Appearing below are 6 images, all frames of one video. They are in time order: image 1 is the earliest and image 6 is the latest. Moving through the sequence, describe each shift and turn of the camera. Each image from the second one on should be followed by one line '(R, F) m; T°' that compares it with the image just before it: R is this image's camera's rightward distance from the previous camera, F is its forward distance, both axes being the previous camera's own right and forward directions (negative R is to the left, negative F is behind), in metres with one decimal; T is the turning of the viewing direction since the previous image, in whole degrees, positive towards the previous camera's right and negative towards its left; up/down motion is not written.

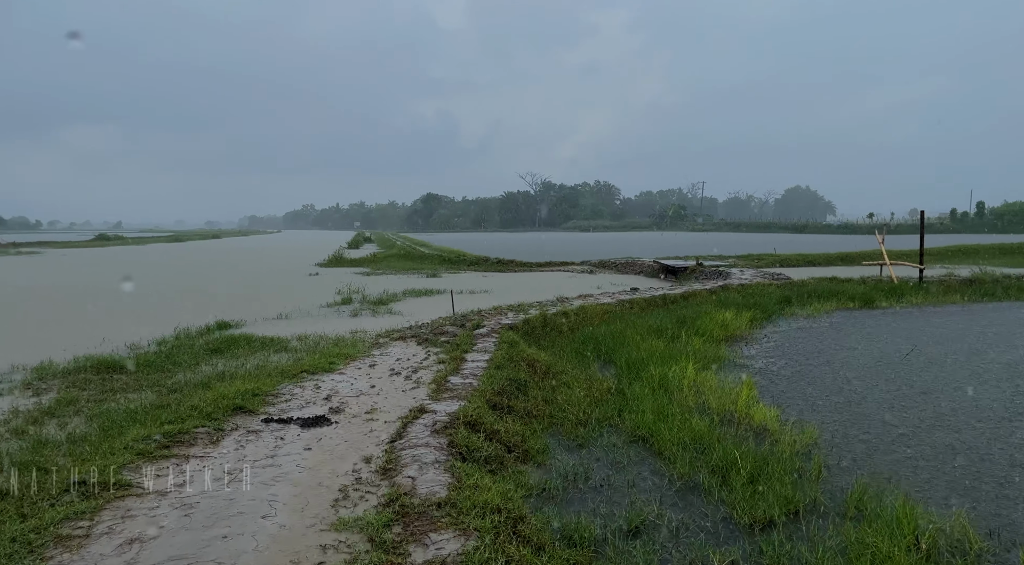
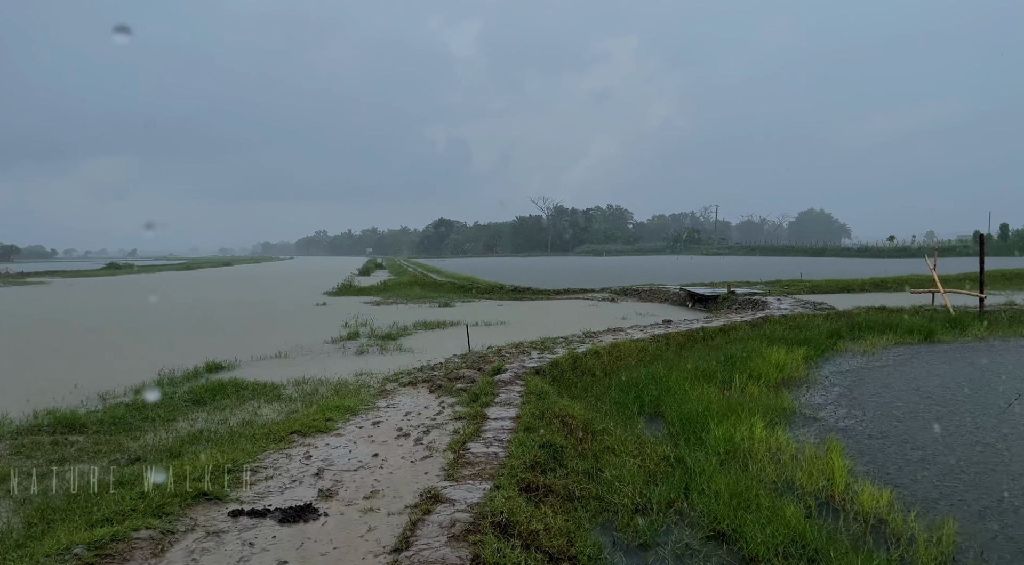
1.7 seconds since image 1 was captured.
(-0.2, +1.2) m; -1°
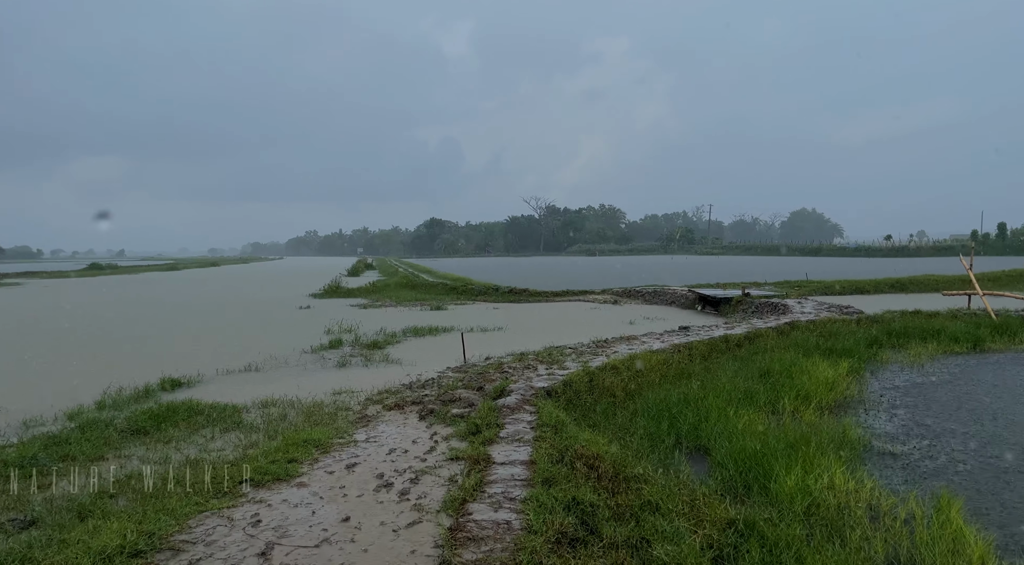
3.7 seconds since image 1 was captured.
(-0.2, +1.4) m; +1°
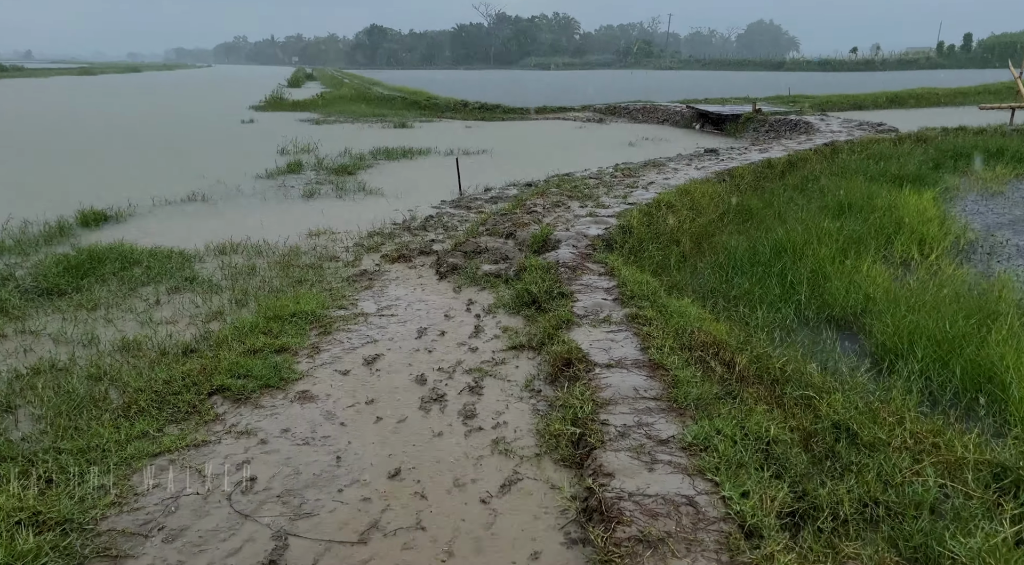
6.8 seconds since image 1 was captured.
(-0.8, +1.9) m; +5°
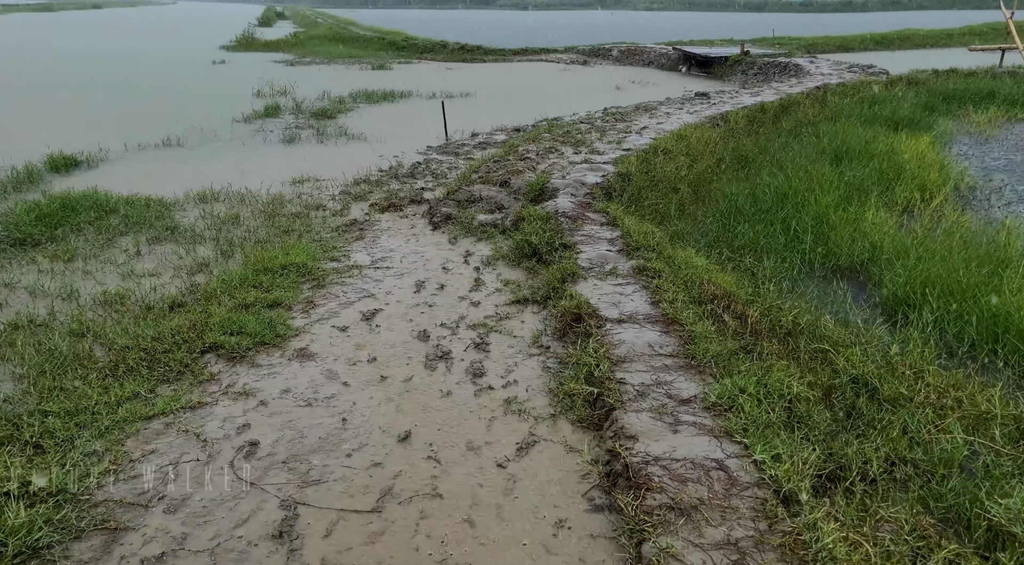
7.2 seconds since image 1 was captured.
(-0.1, +0.2) m; +2°
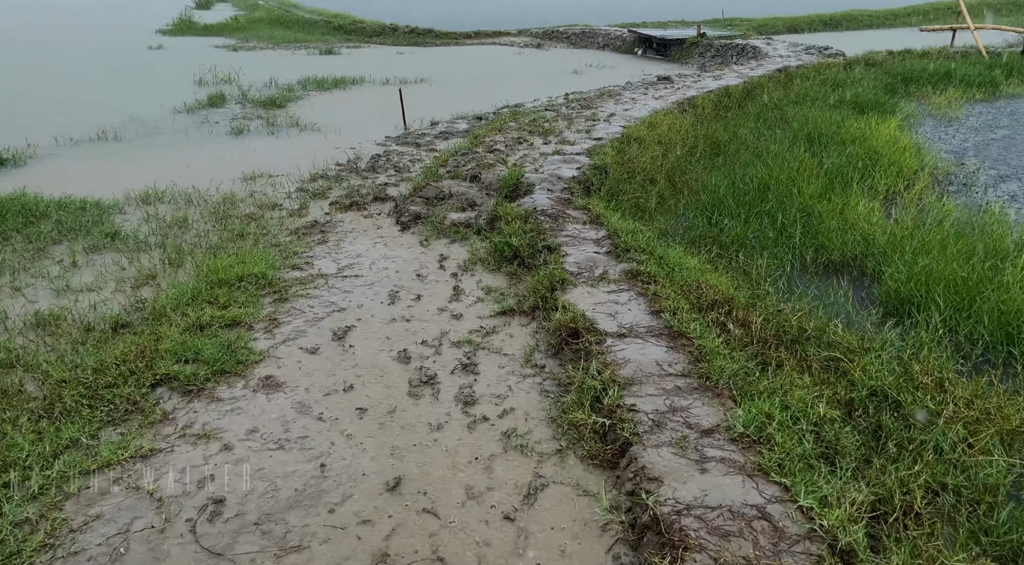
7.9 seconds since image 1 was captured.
(-0.1, +0.3) m; +4°
